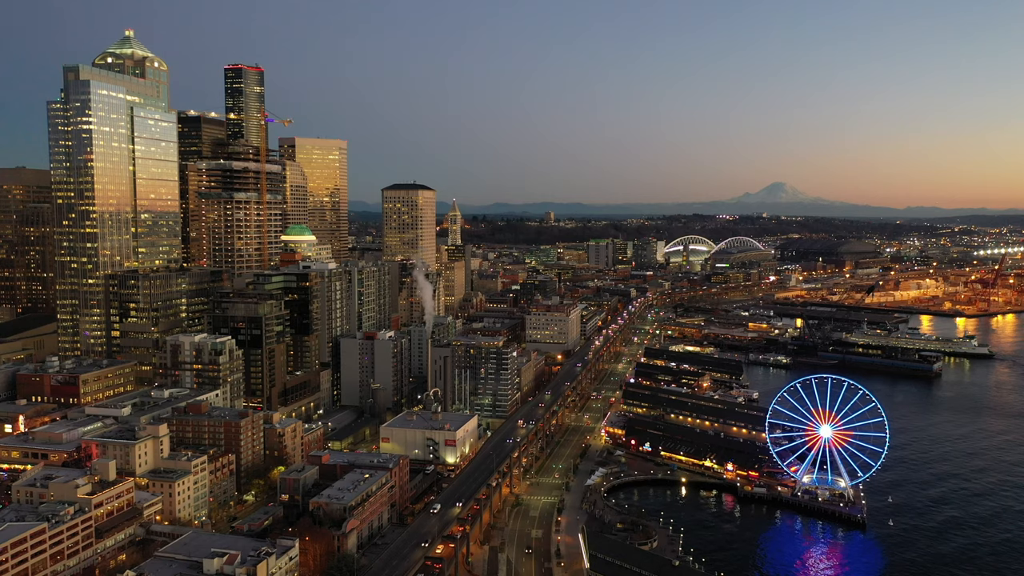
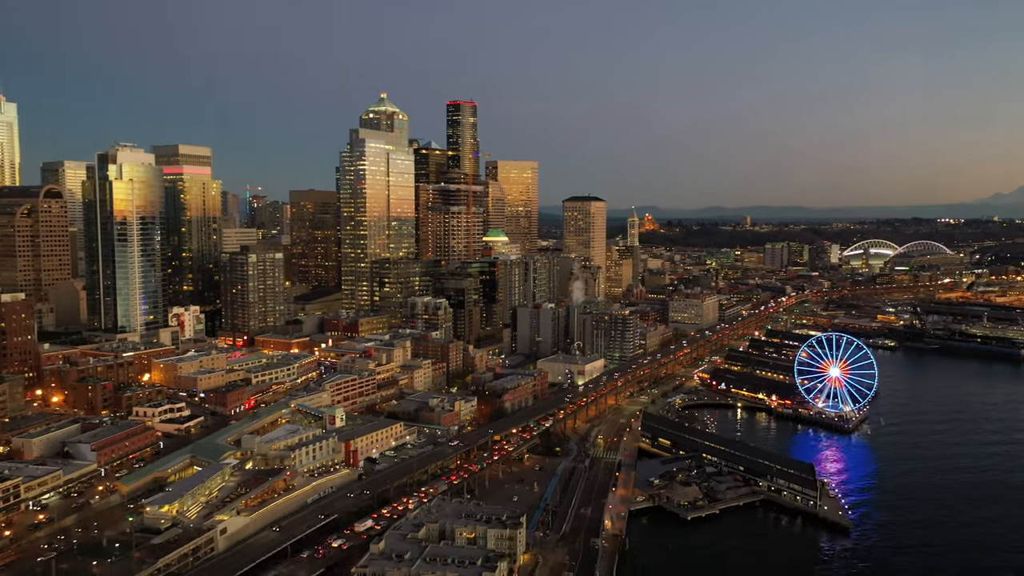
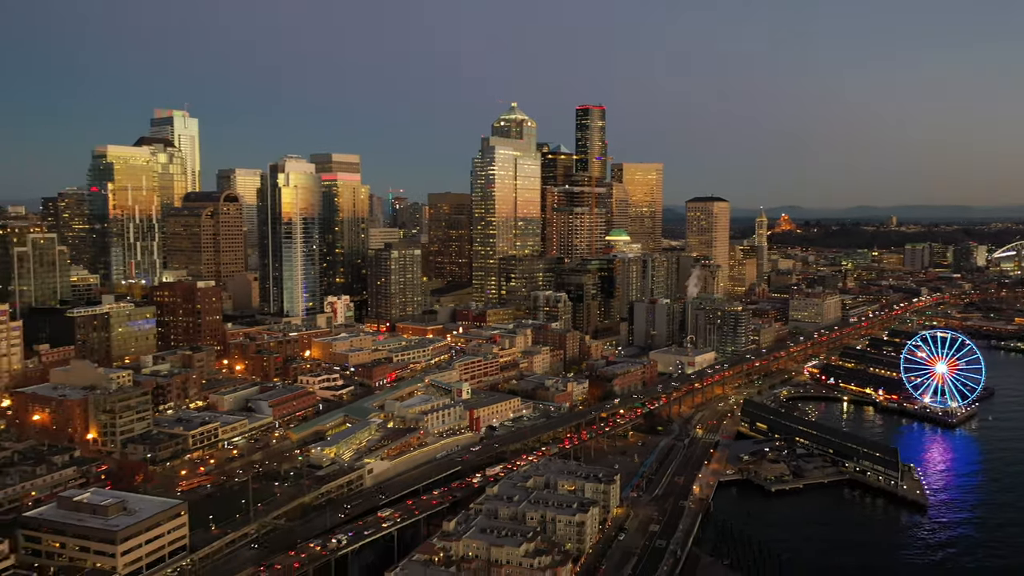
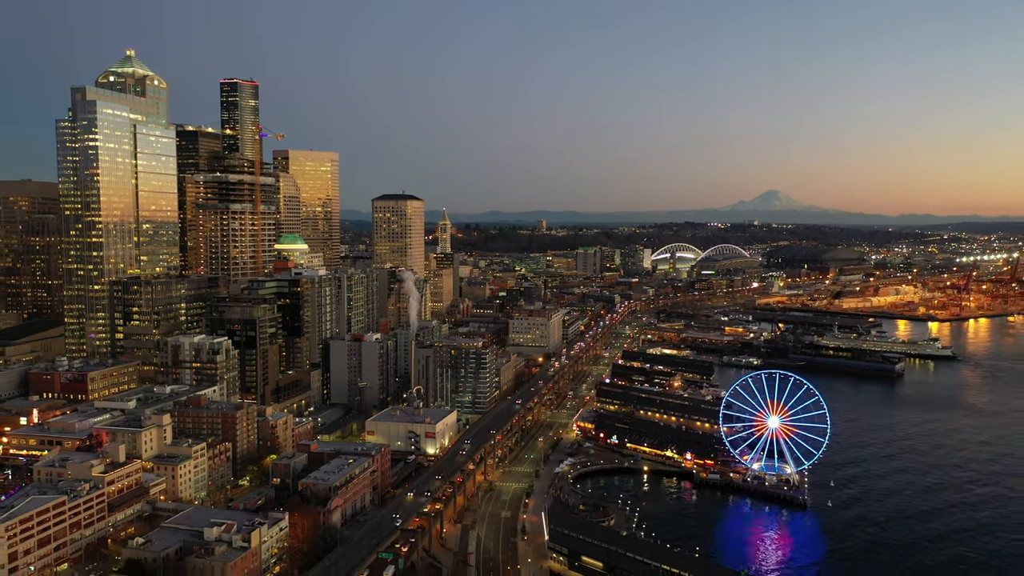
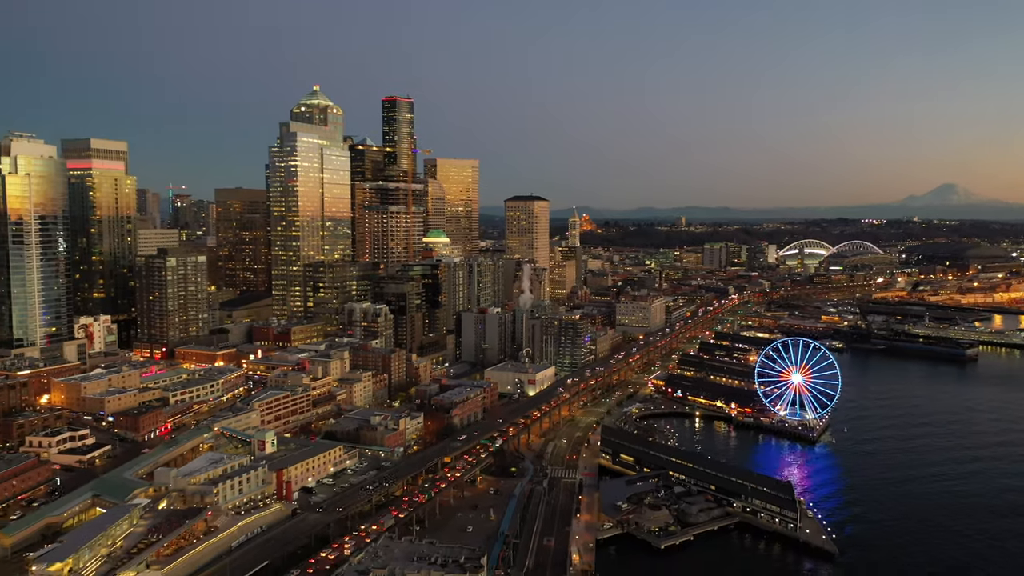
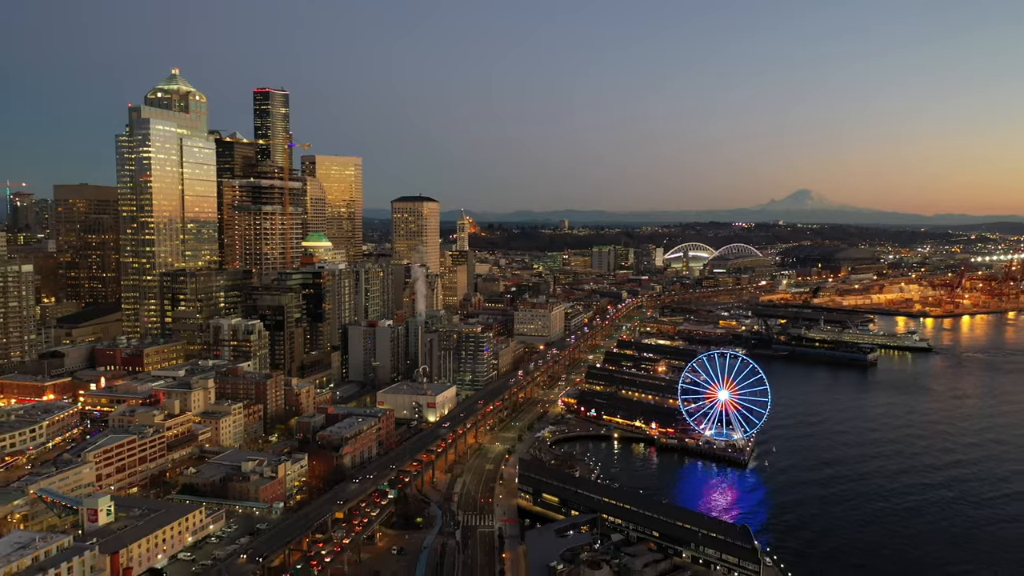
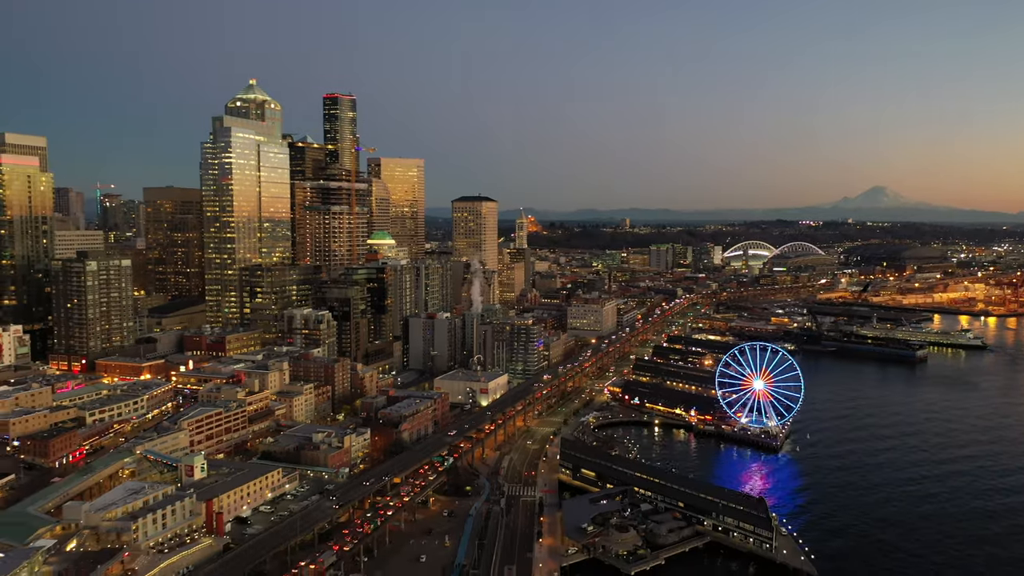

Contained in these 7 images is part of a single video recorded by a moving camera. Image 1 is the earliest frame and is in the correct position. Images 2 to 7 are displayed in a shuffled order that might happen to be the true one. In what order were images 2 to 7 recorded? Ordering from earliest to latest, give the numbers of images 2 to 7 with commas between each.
4, 6, 7, 5, 2, 3
